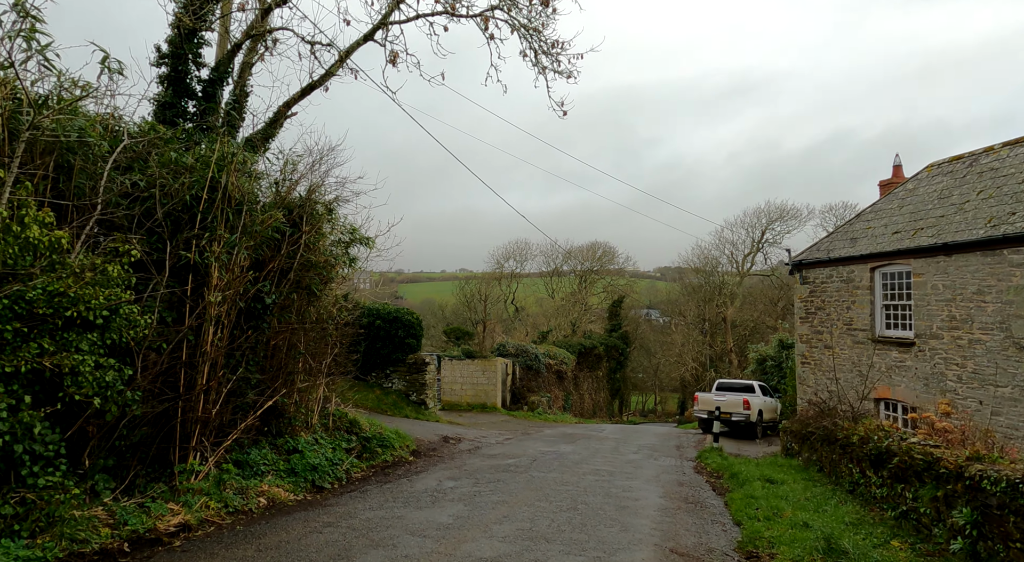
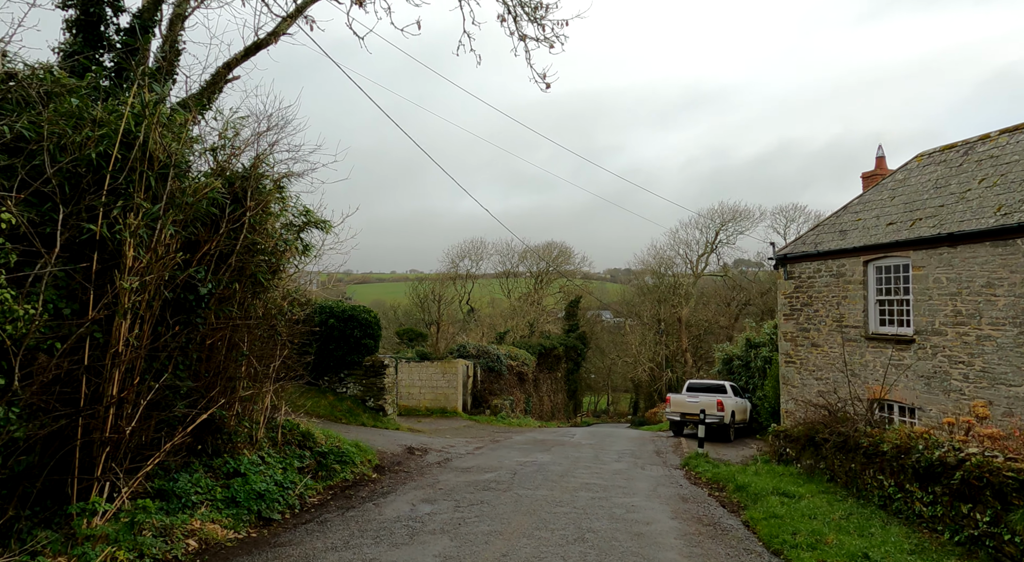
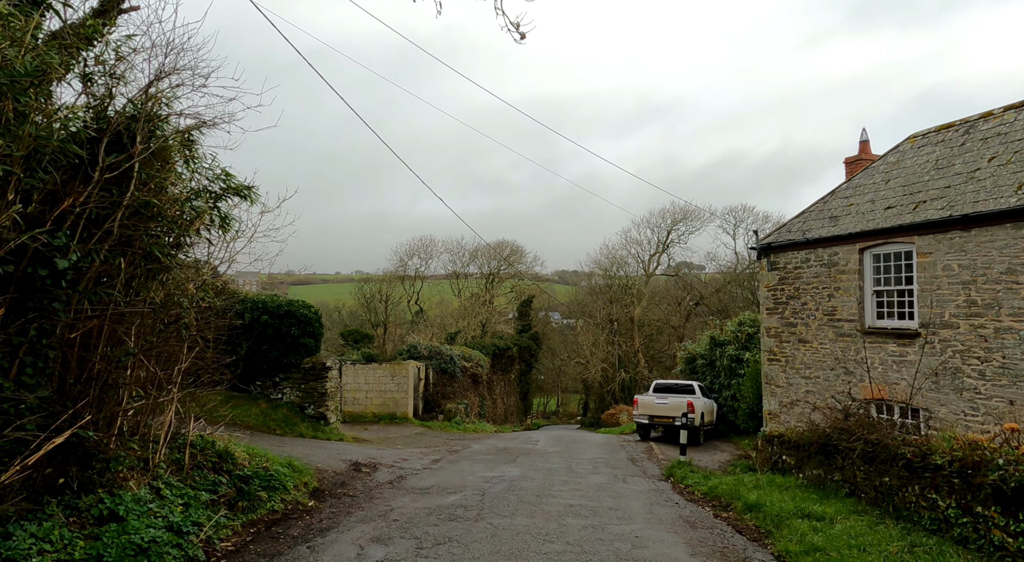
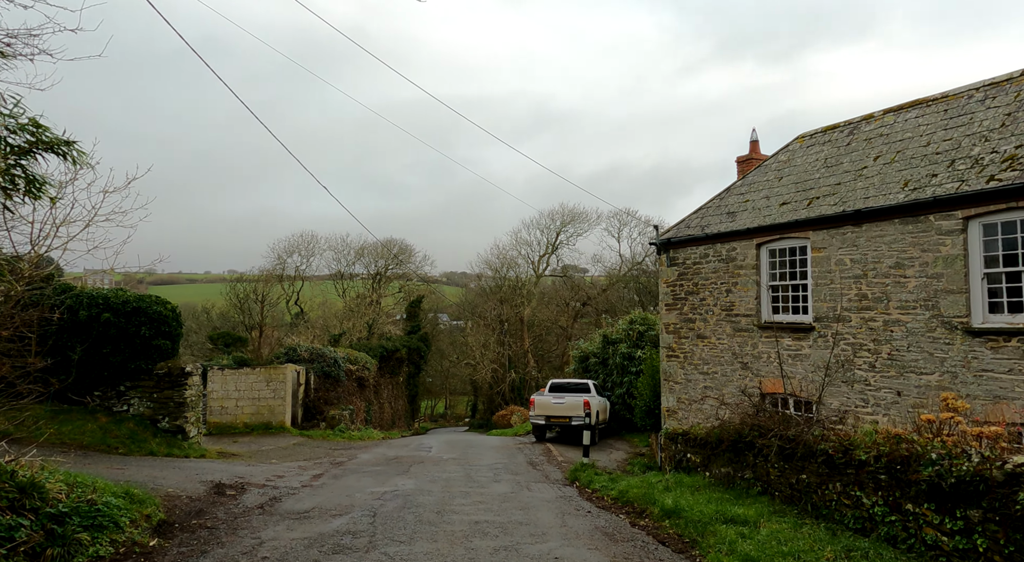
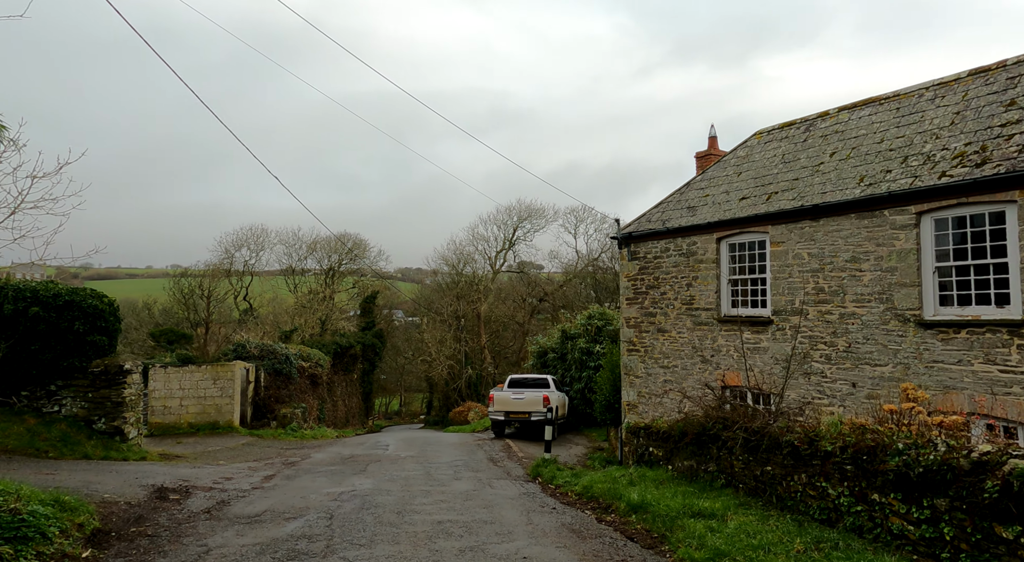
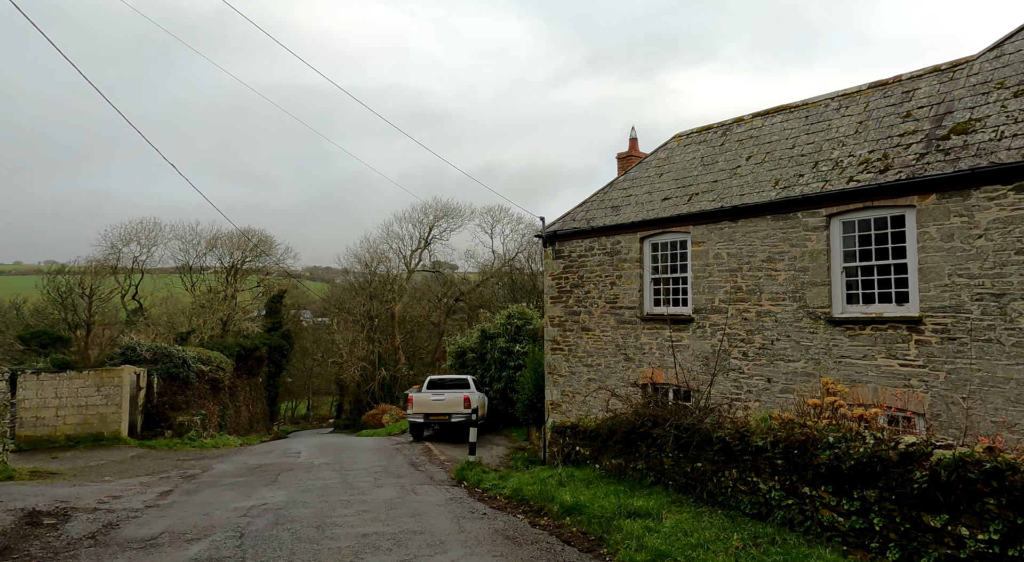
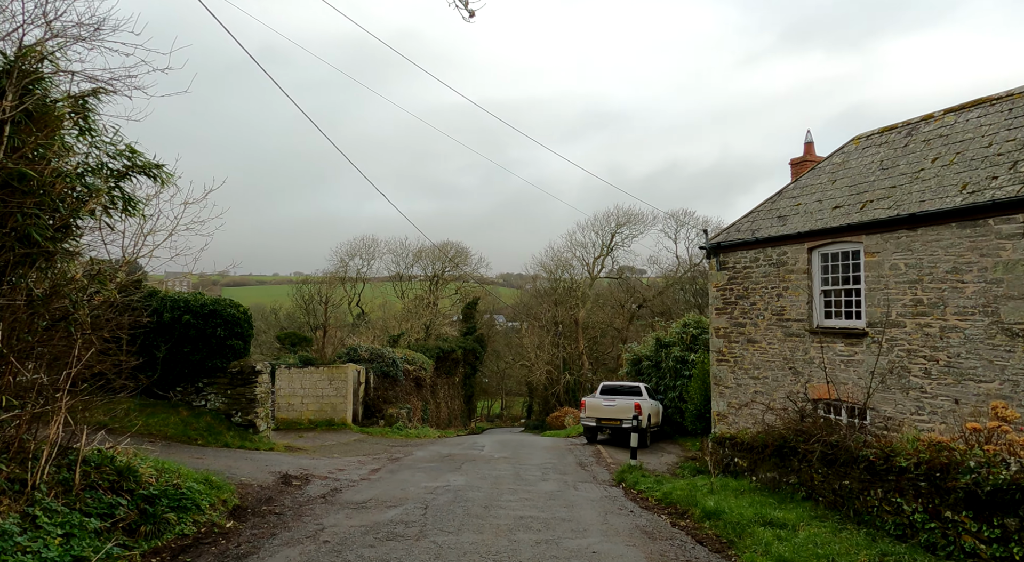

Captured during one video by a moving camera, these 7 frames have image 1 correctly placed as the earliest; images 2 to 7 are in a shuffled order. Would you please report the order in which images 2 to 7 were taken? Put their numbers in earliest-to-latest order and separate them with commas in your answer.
2, 3, 7, 4, 5, 6
